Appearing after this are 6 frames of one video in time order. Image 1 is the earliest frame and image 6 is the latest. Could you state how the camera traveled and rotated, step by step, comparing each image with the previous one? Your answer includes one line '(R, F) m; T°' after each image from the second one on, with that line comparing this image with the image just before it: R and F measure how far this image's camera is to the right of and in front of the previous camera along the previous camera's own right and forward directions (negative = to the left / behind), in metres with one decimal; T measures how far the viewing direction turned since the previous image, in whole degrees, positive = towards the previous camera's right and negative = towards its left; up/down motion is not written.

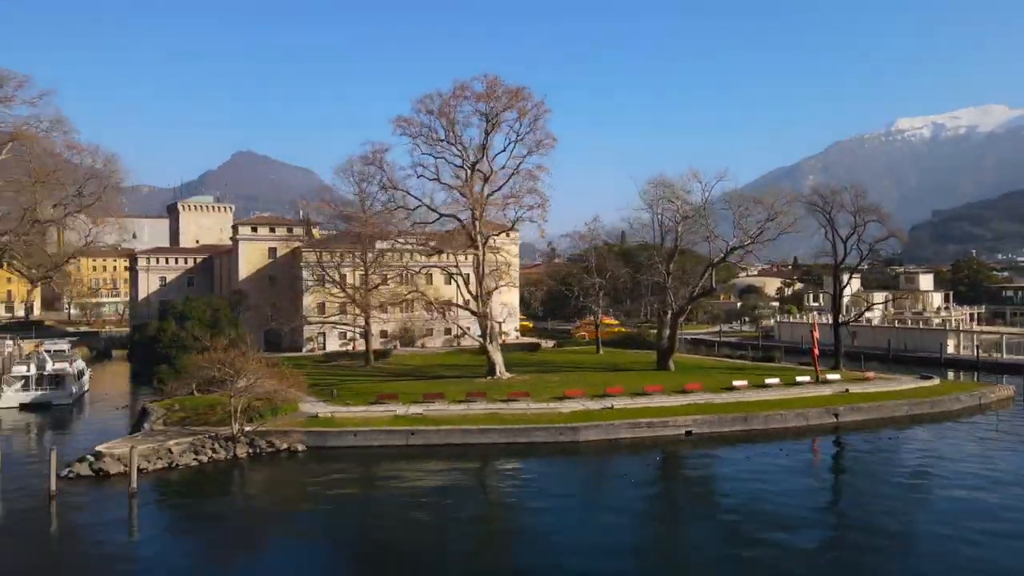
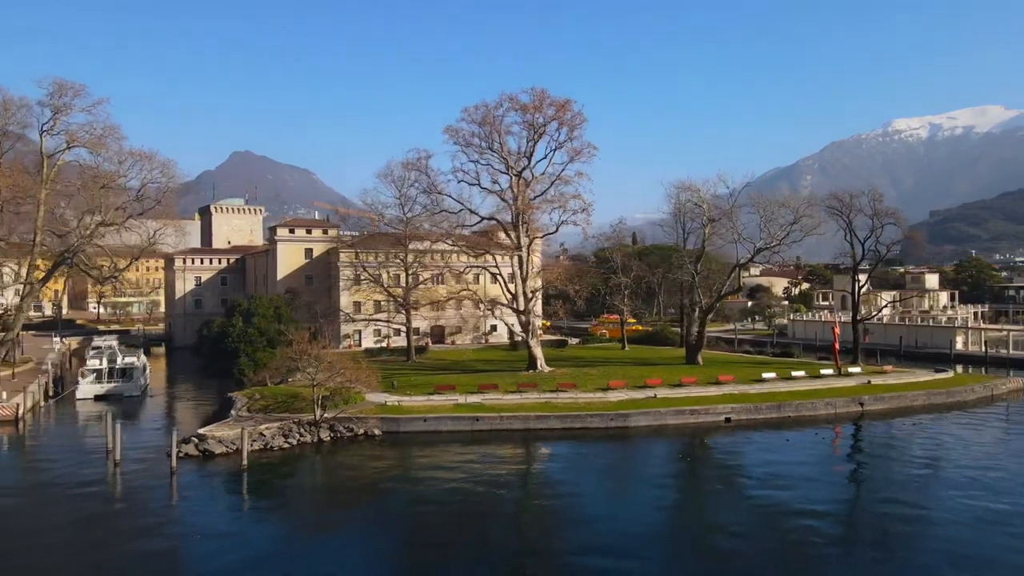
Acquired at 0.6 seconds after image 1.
(-2.2, -2.4) m; 0°
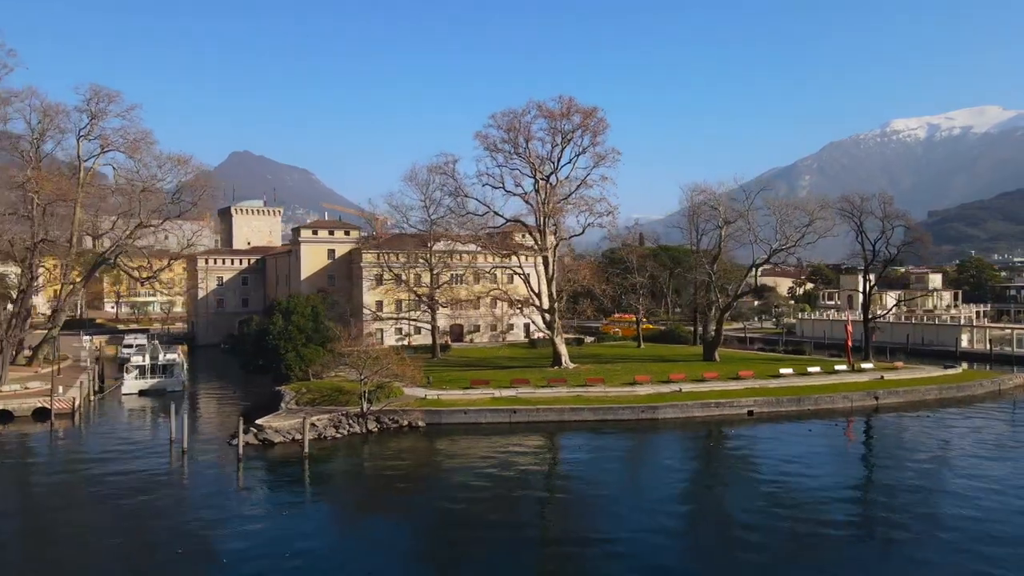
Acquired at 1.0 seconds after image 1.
(-1.5, -1.6) m; 0°
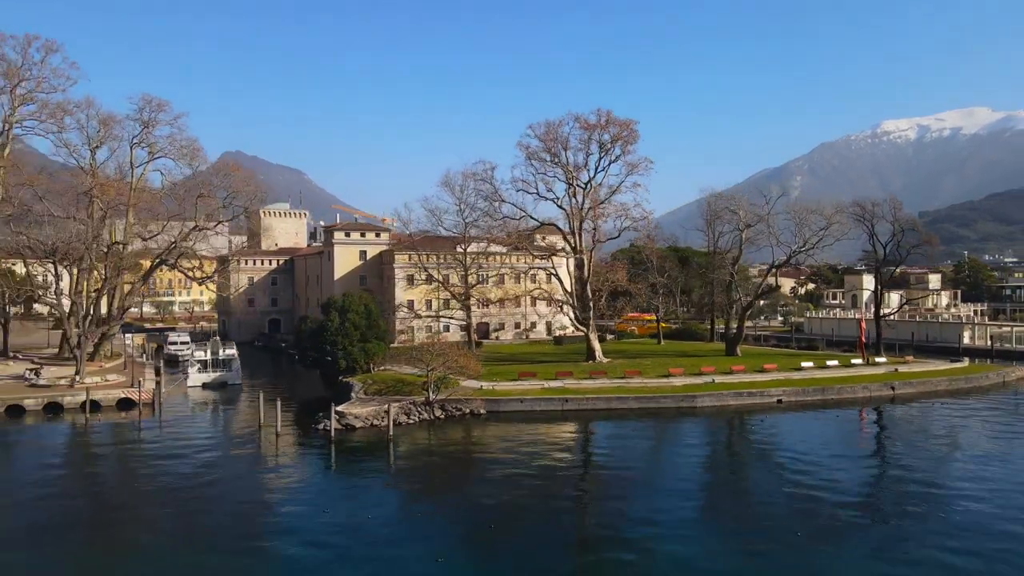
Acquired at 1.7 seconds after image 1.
(-2.6, -2.7) m; +1°
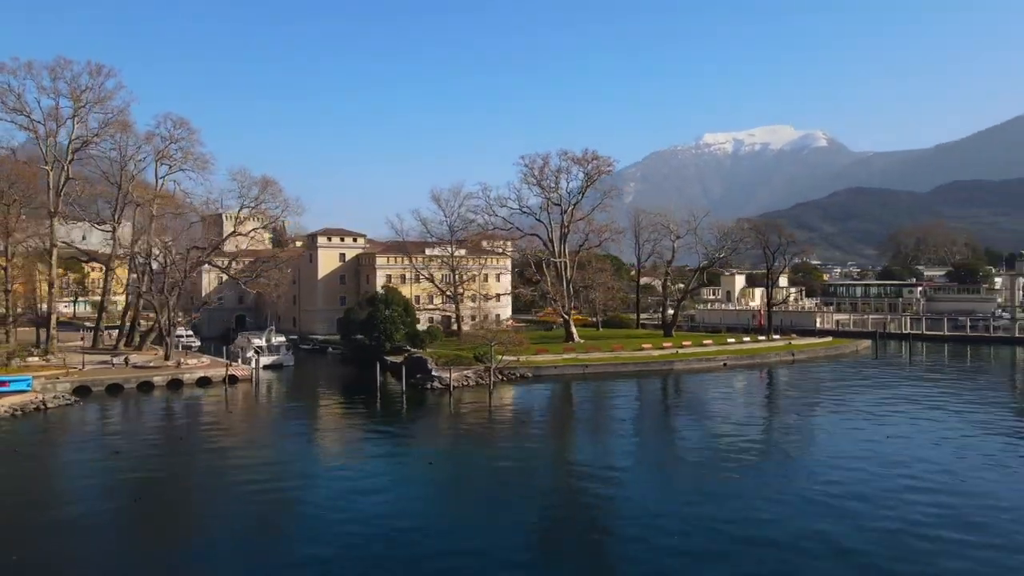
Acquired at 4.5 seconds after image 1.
(-11.1, -10.1) m; +12°
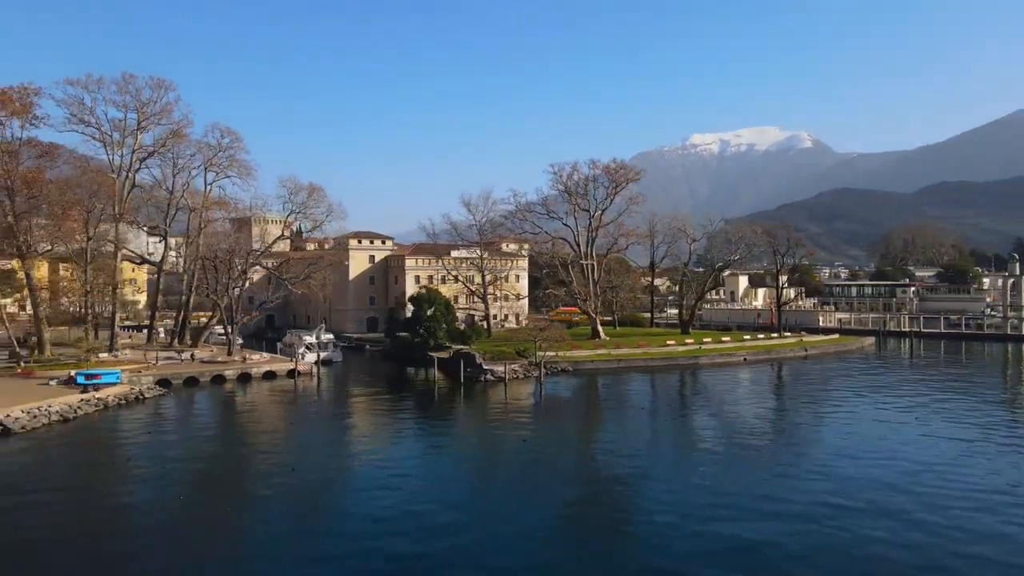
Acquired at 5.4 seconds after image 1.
(-3.4, -3.5) m; +1°
